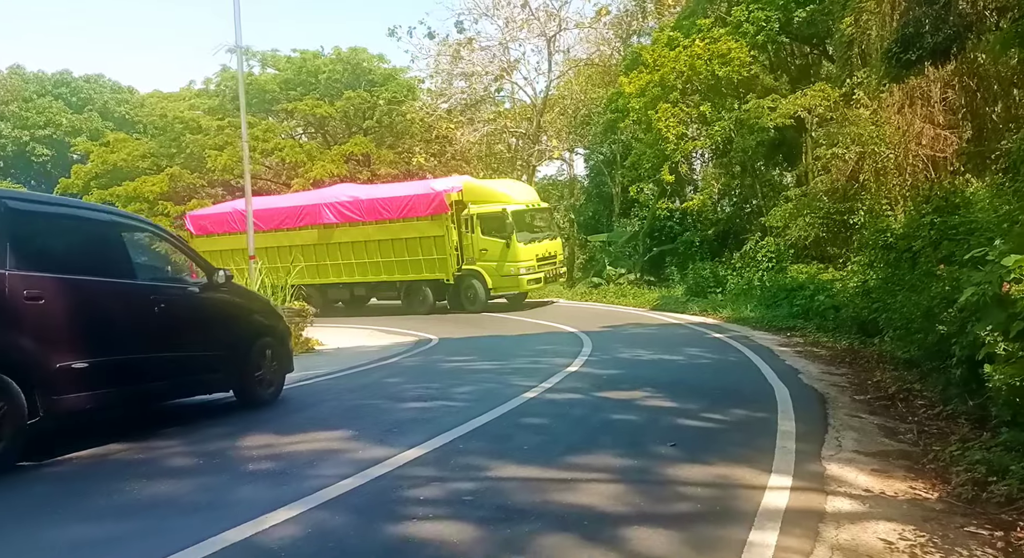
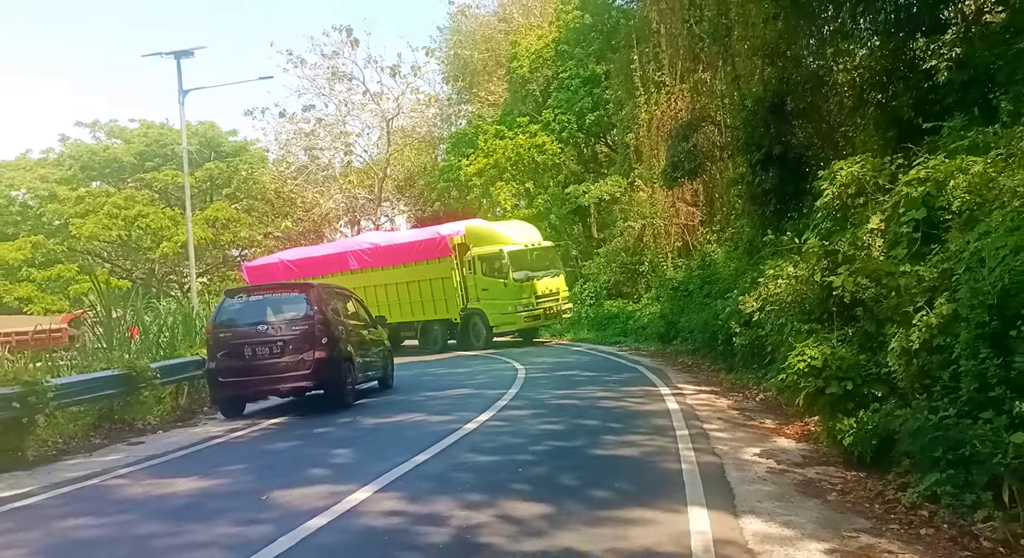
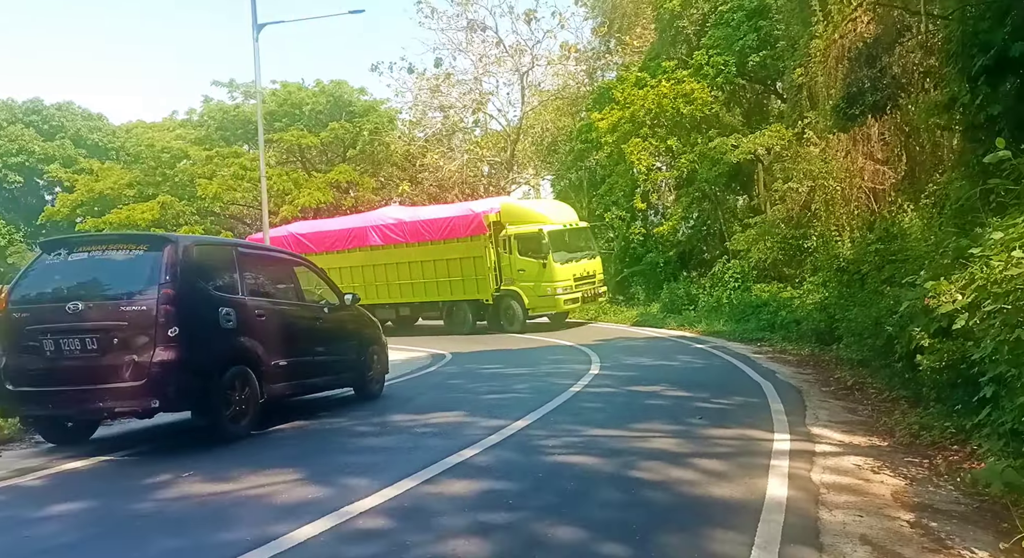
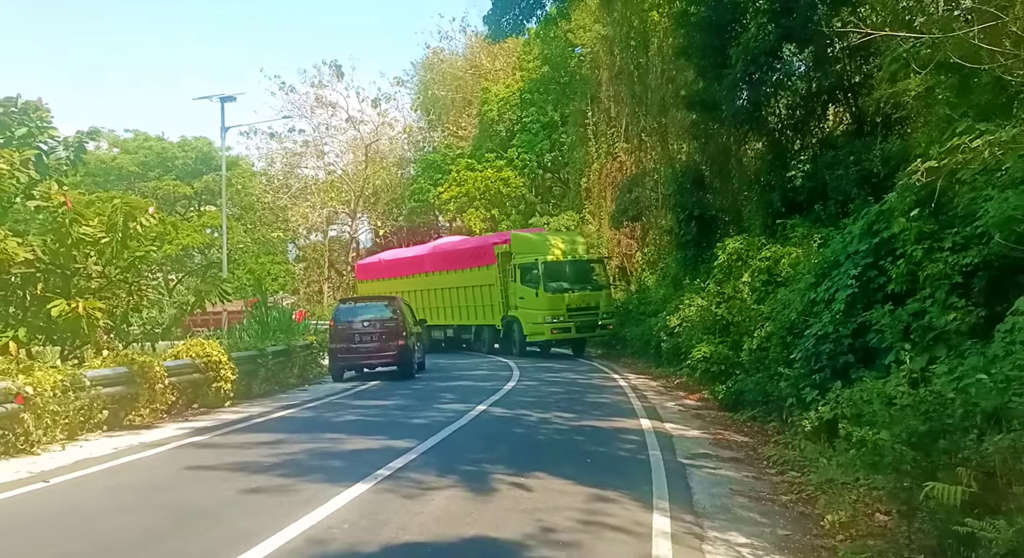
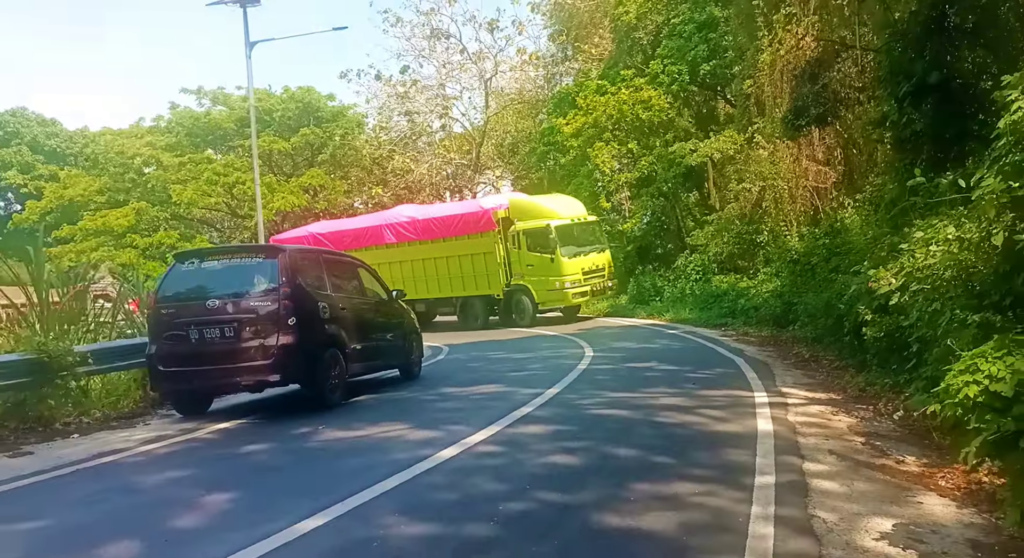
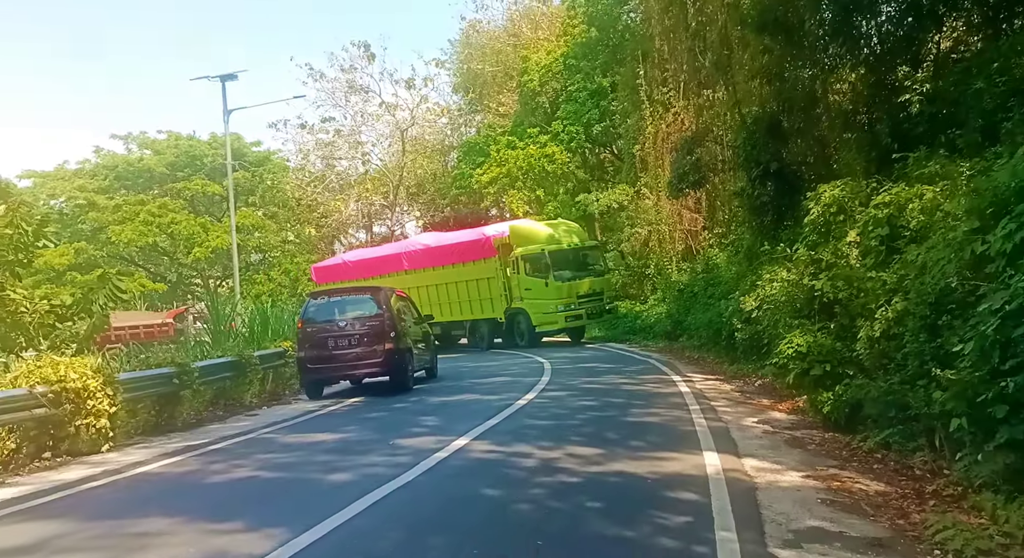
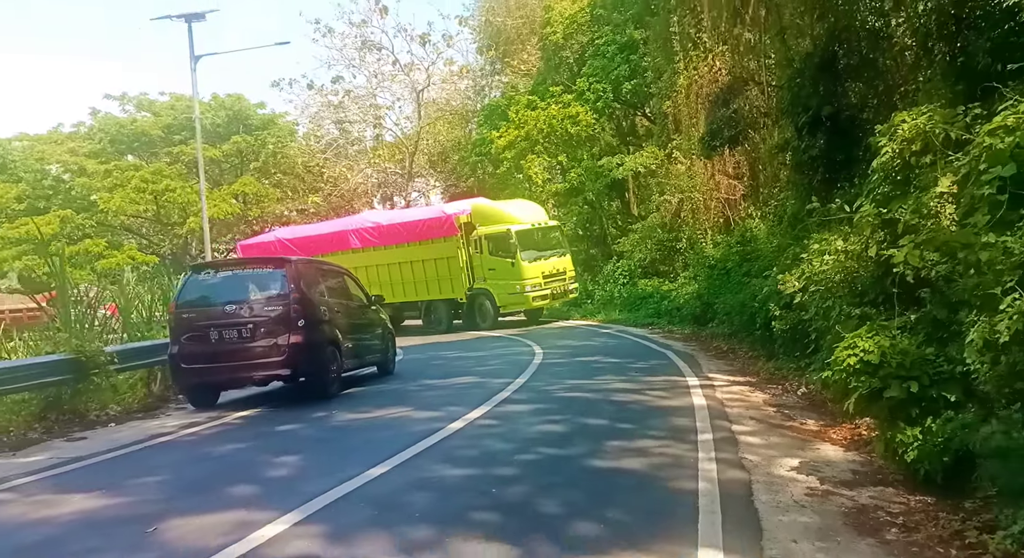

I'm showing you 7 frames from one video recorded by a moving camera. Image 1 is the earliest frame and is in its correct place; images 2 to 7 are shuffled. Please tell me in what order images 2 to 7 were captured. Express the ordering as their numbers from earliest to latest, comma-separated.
3, 5, 7, 2, 6, 4
